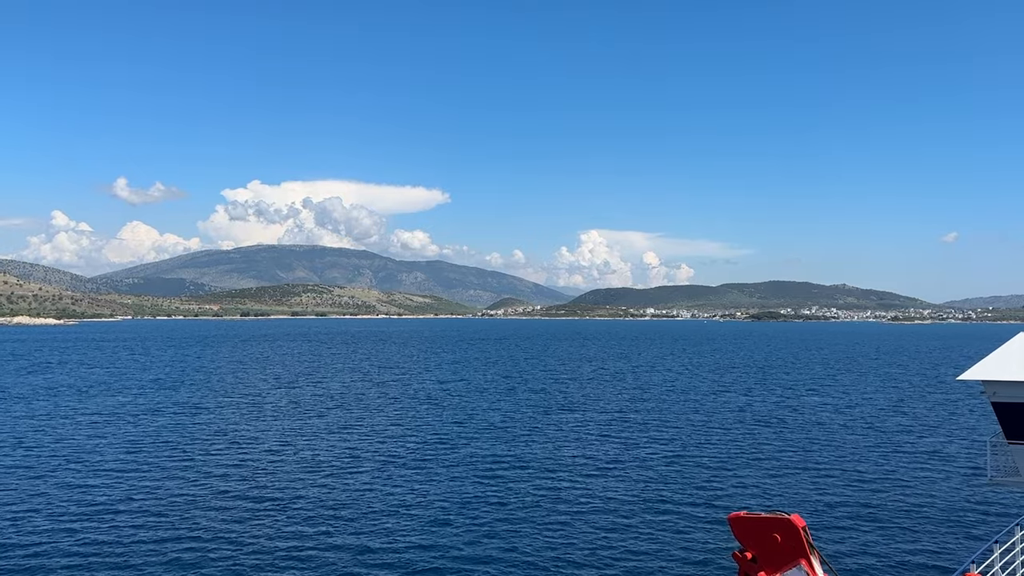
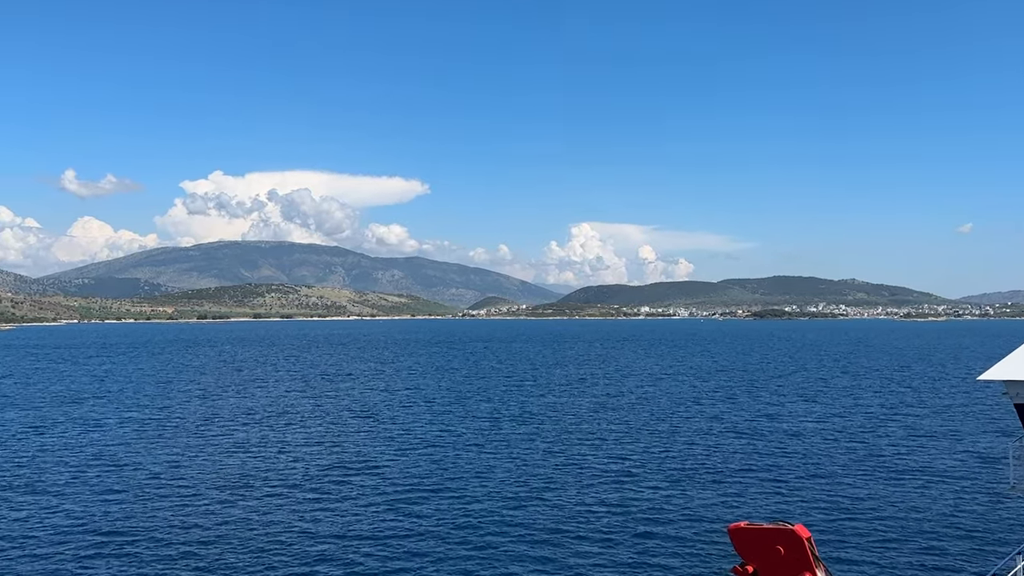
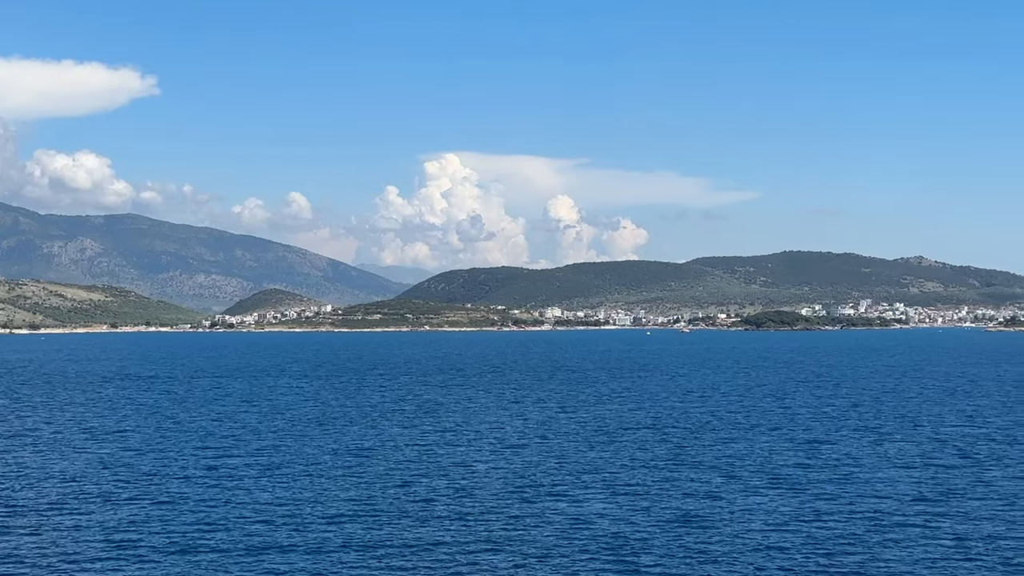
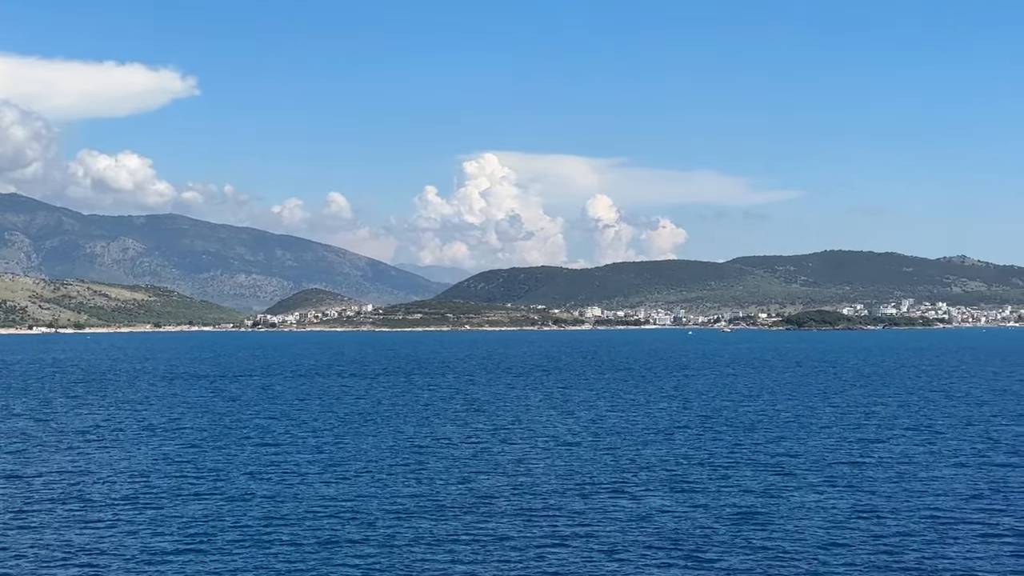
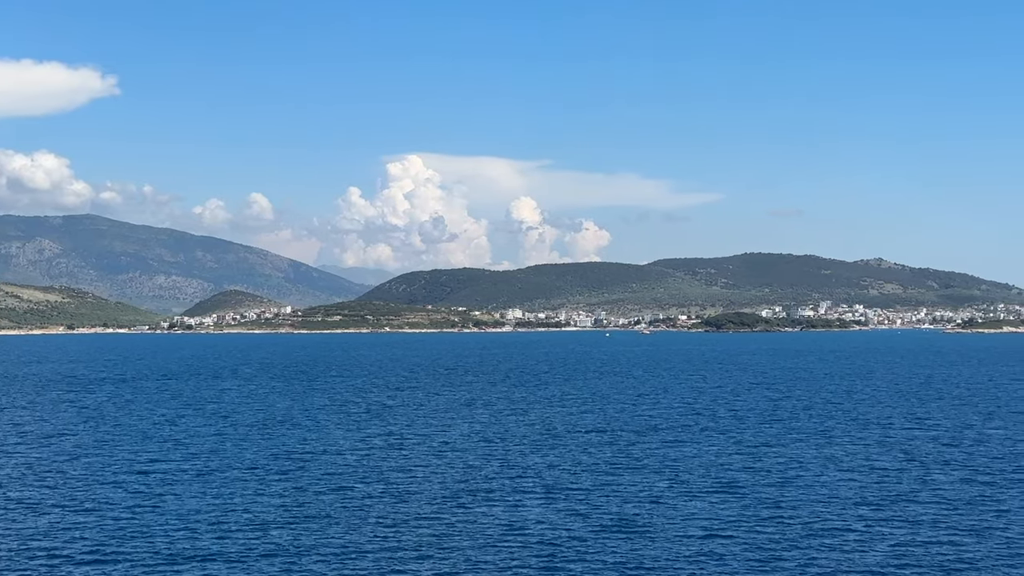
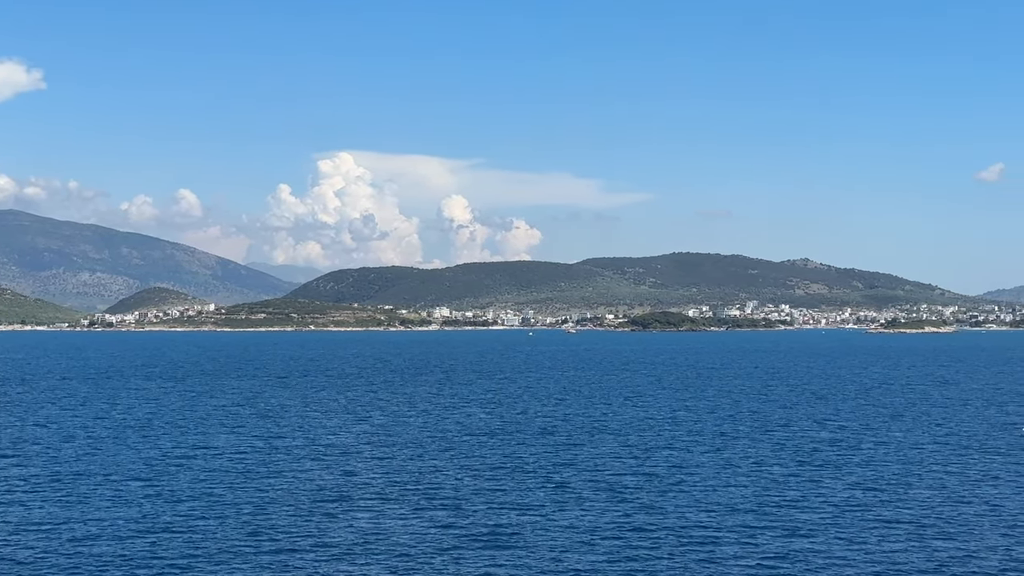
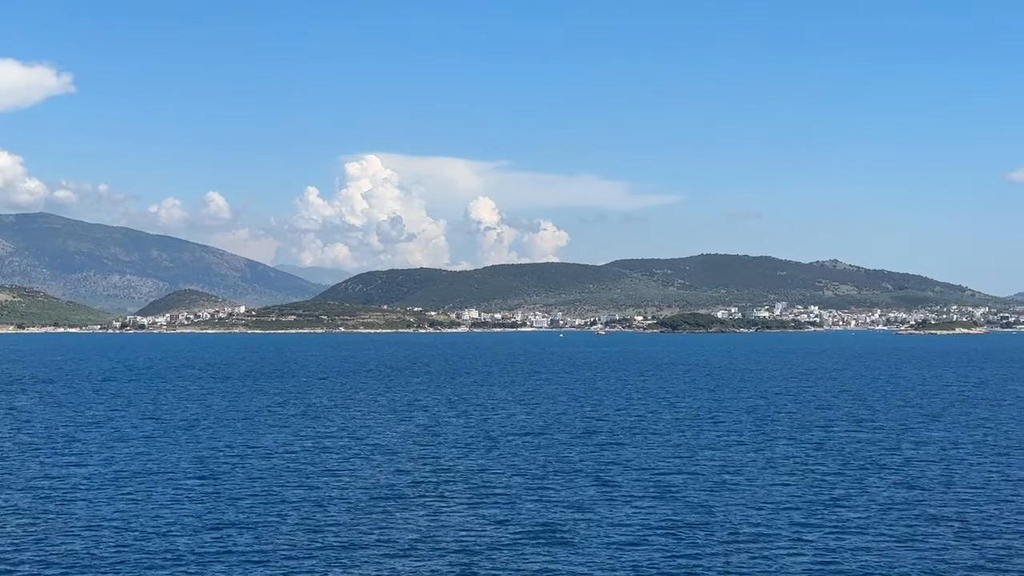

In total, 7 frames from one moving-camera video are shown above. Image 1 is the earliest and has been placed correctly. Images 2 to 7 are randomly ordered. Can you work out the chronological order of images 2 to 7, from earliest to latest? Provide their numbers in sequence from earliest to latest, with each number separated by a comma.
2, 4, 3, 5, 7, 6
